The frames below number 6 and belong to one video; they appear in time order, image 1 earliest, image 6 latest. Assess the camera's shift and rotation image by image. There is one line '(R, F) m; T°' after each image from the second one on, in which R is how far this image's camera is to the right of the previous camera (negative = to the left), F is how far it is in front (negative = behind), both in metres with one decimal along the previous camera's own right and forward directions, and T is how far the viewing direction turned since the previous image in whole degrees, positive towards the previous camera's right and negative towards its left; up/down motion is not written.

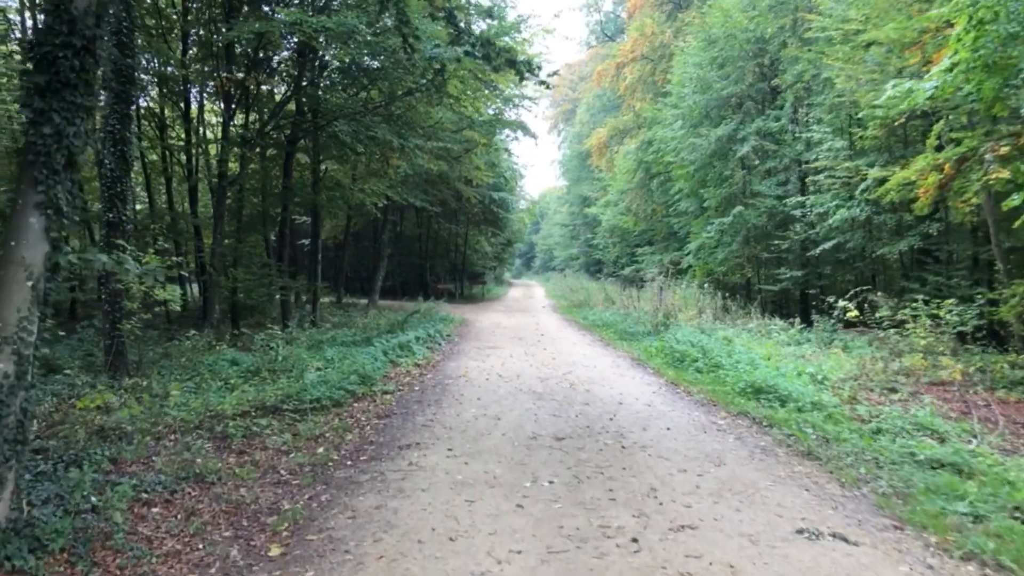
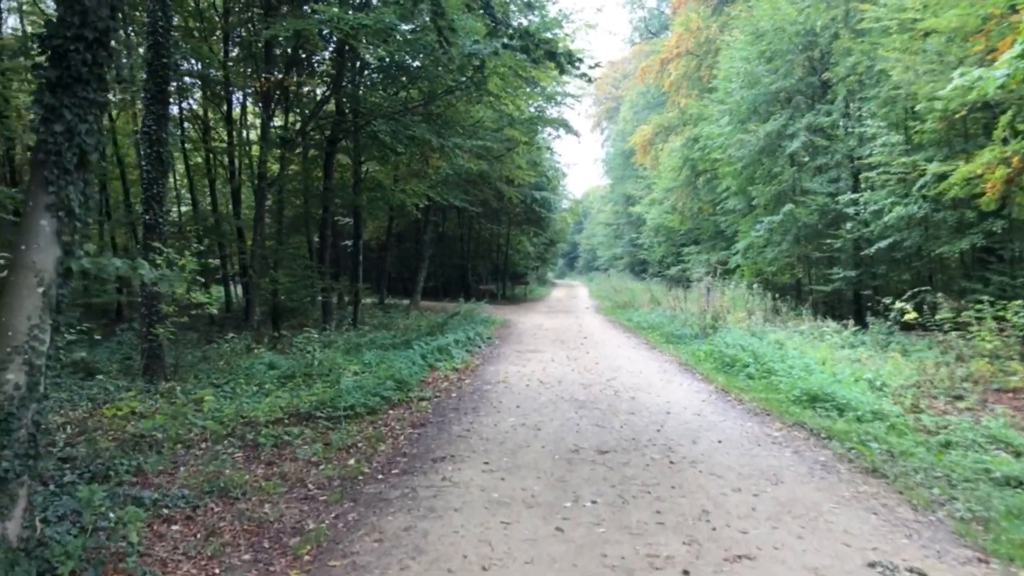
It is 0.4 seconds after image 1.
(0.0, +0.3) m; -3°
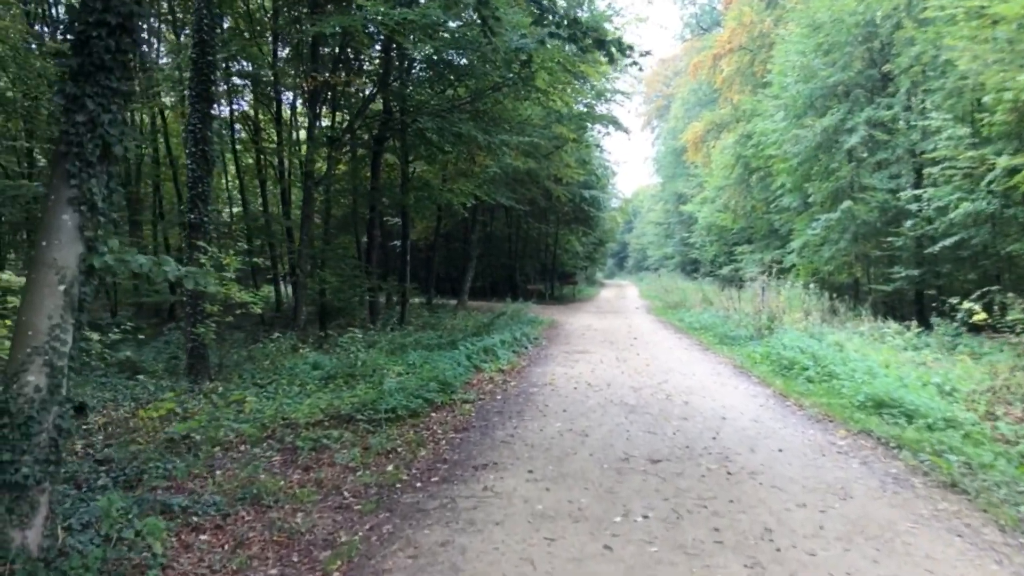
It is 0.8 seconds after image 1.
(0.0, +0.3) m; -3°
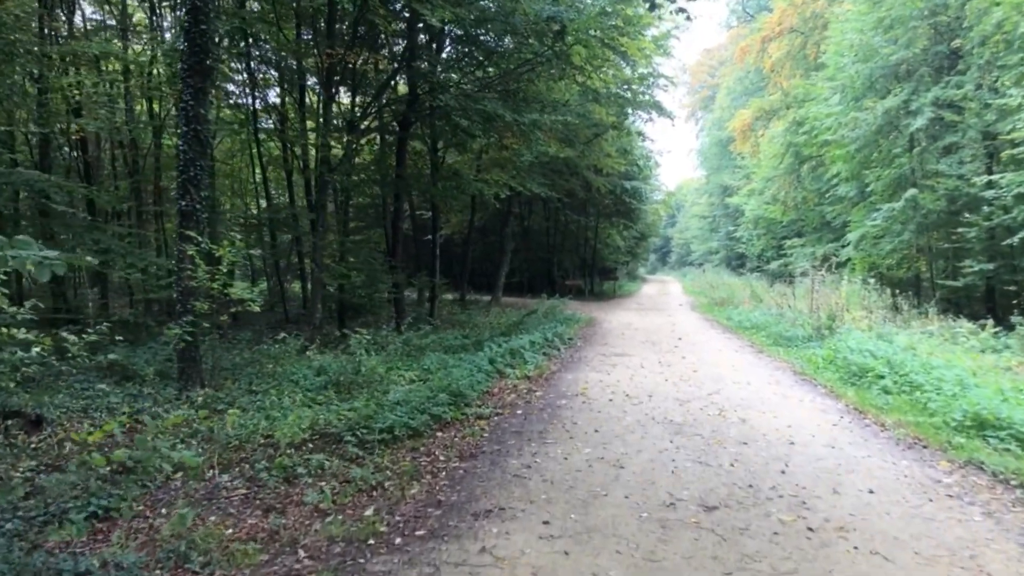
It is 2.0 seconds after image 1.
(+0.1, +1.2) m; -3°
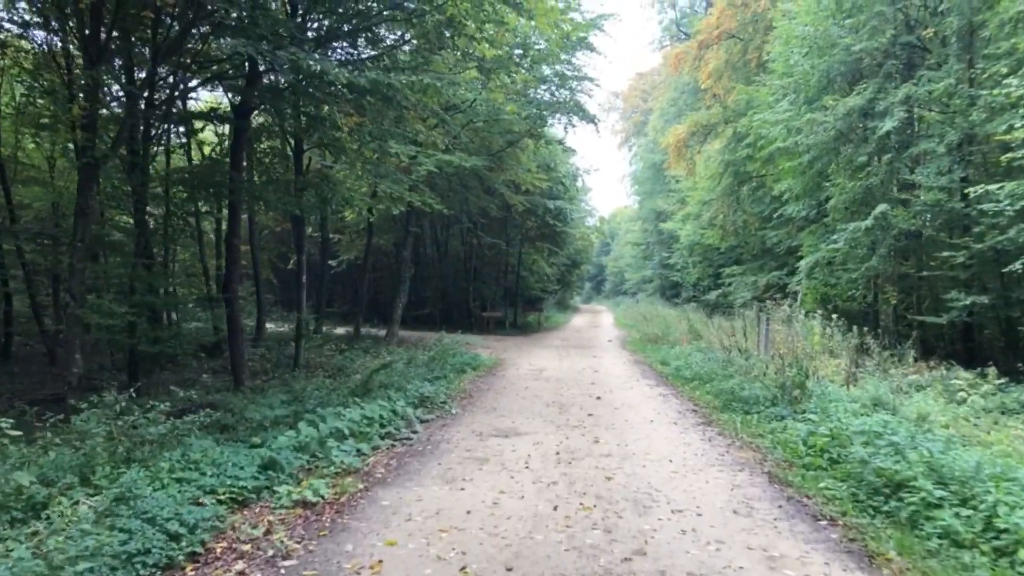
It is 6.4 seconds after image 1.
(+0.9, +3.7) m; +4°
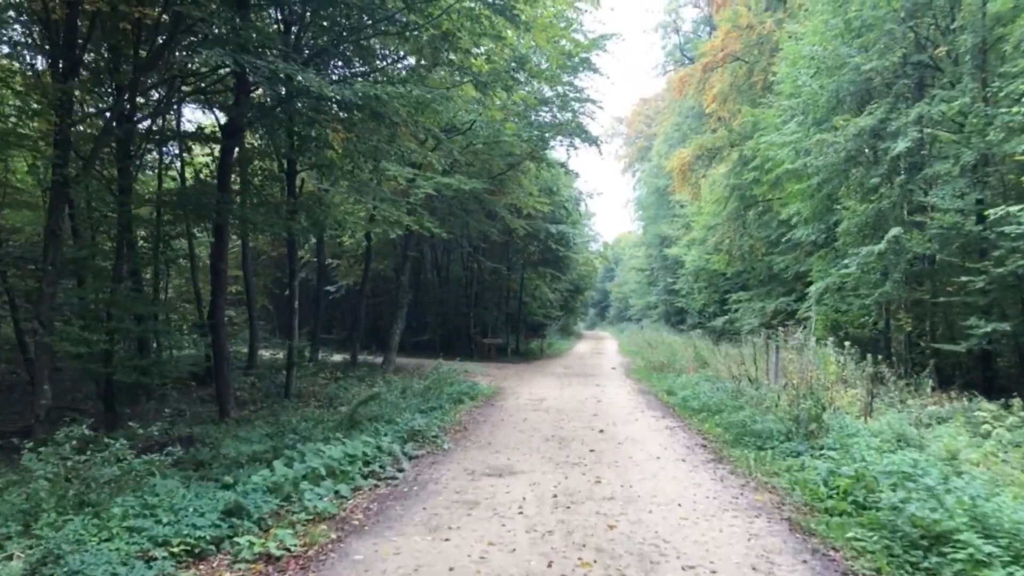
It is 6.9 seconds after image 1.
(+0.1, +0.5) m; 0°
